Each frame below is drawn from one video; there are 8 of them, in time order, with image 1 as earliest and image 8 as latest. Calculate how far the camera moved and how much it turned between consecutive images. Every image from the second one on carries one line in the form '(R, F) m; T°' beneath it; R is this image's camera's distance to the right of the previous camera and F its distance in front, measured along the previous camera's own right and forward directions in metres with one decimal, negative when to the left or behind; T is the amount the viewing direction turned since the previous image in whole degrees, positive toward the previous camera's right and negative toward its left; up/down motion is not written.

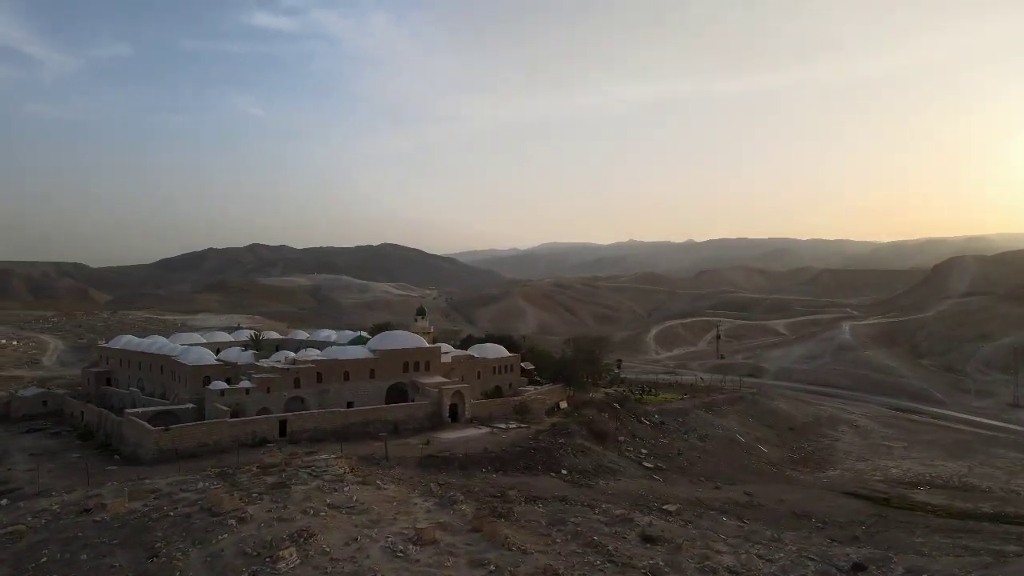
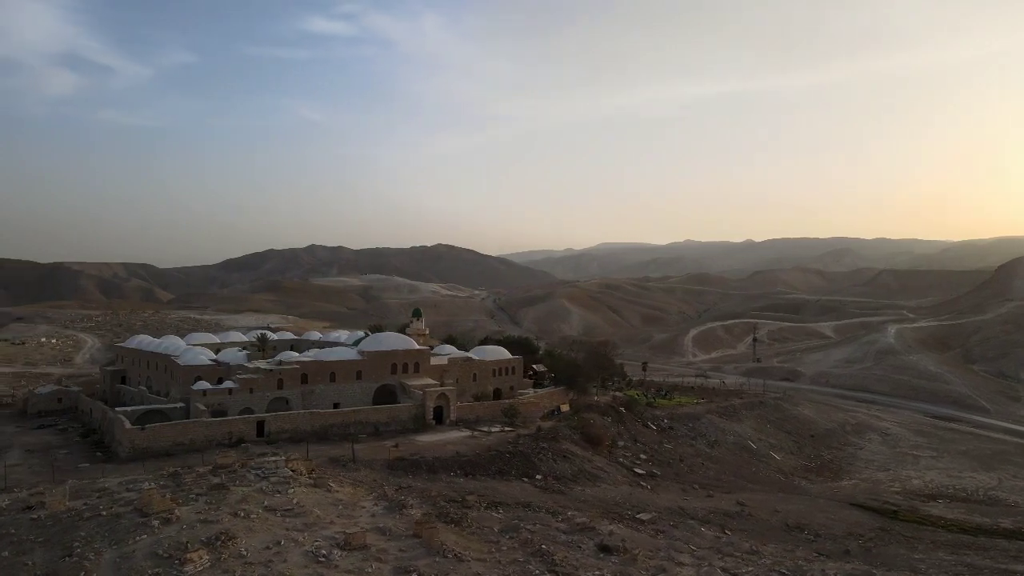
(+2.0, +0.4) m; -4°
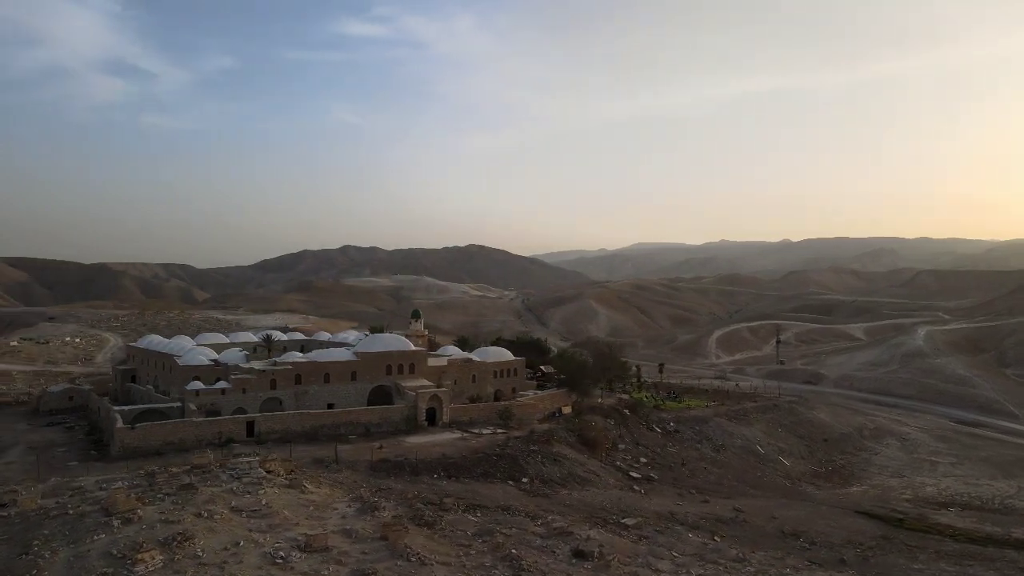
(+1.1, +0.2) m; -2°
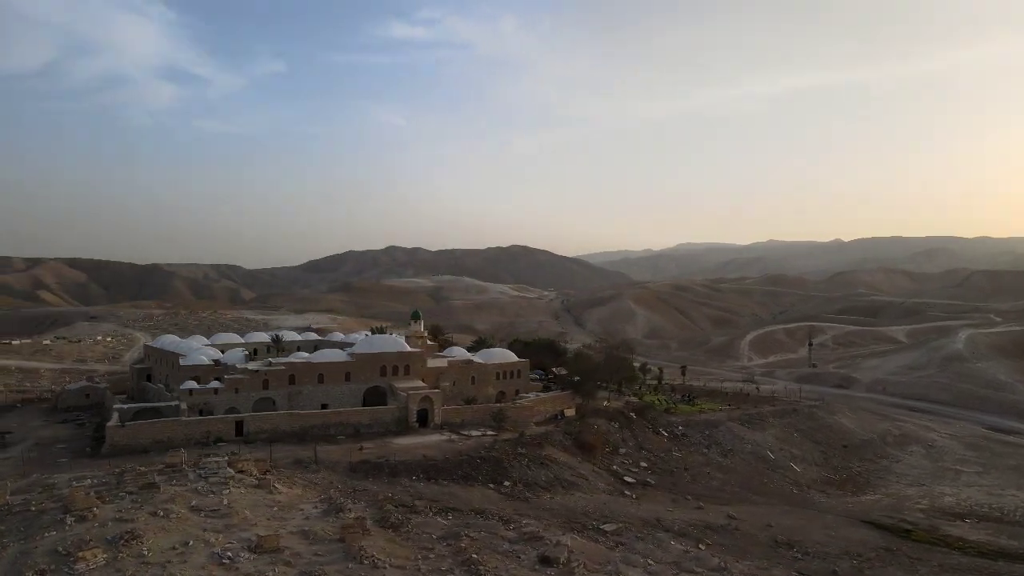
(+1.5, +0.2) m; -3°
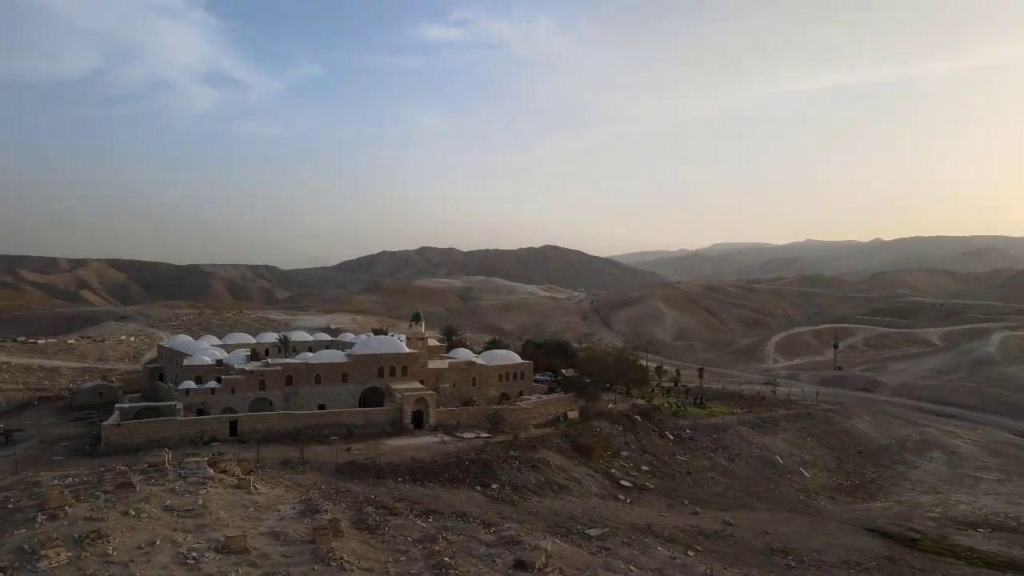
(+1.1, +0.1) m; -2°
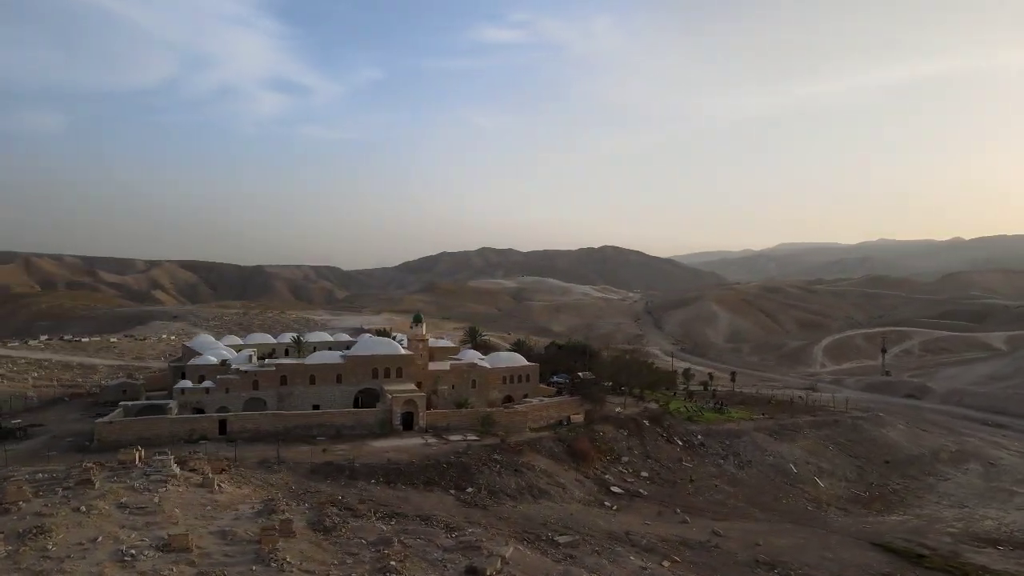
(+2.0, +0.2) m; -4°
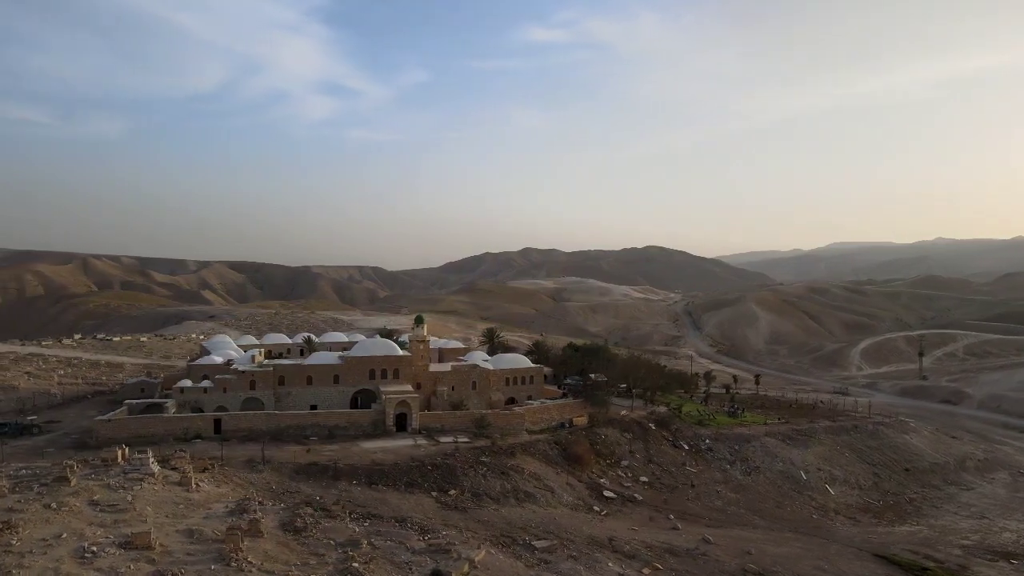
(+1.5, +0.1) m; -3°
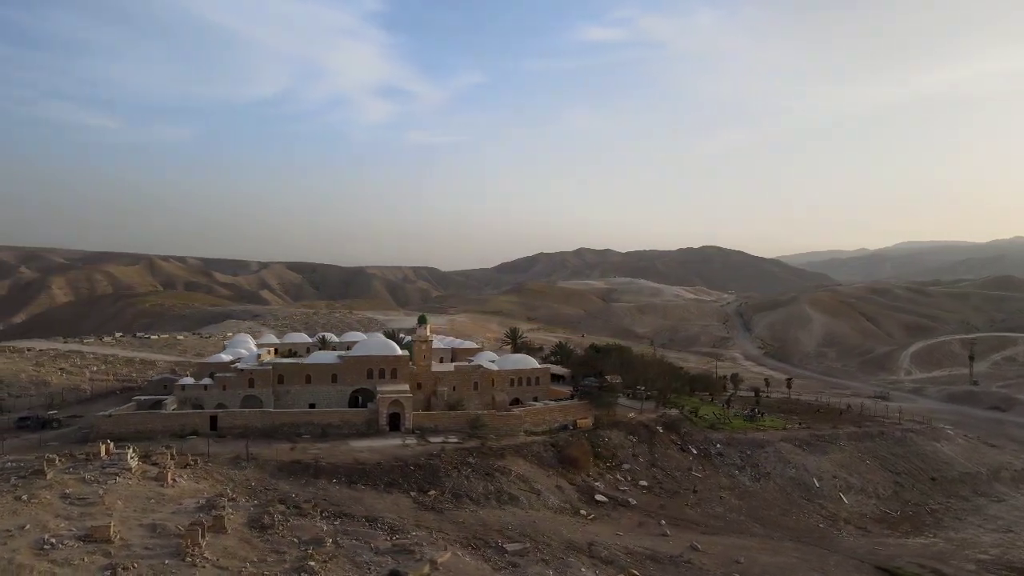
(+1.8, +0.2) m; -4°
